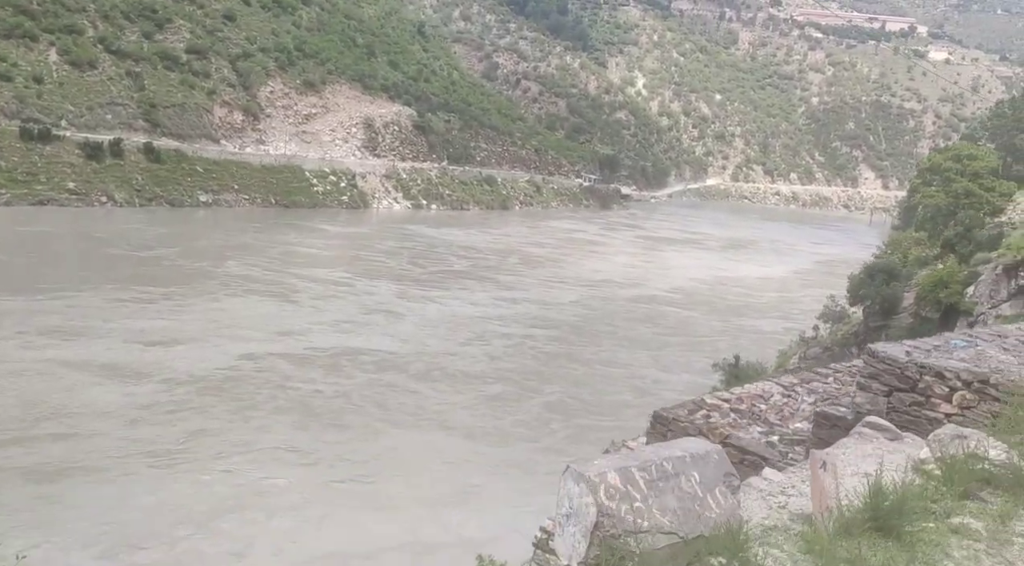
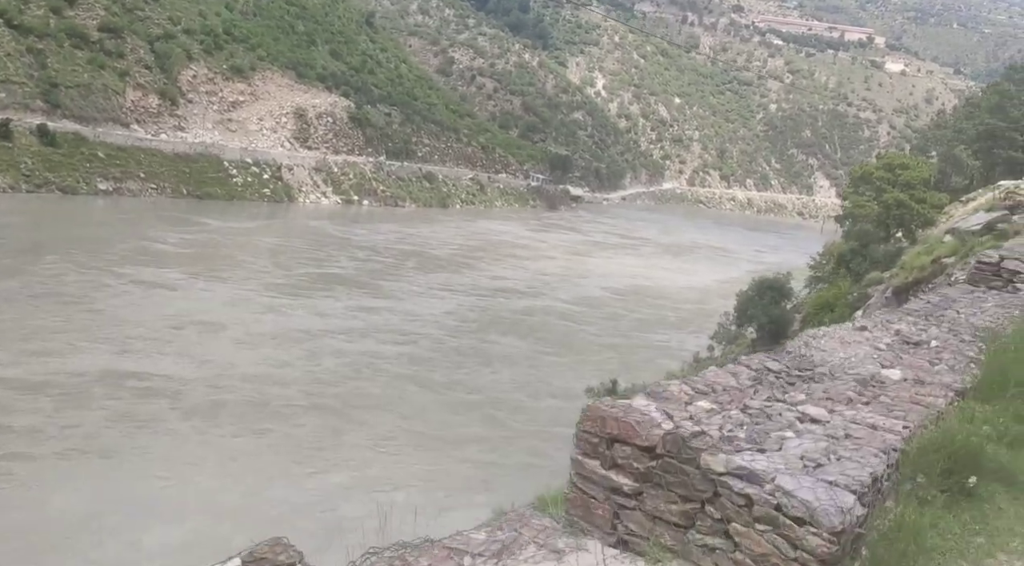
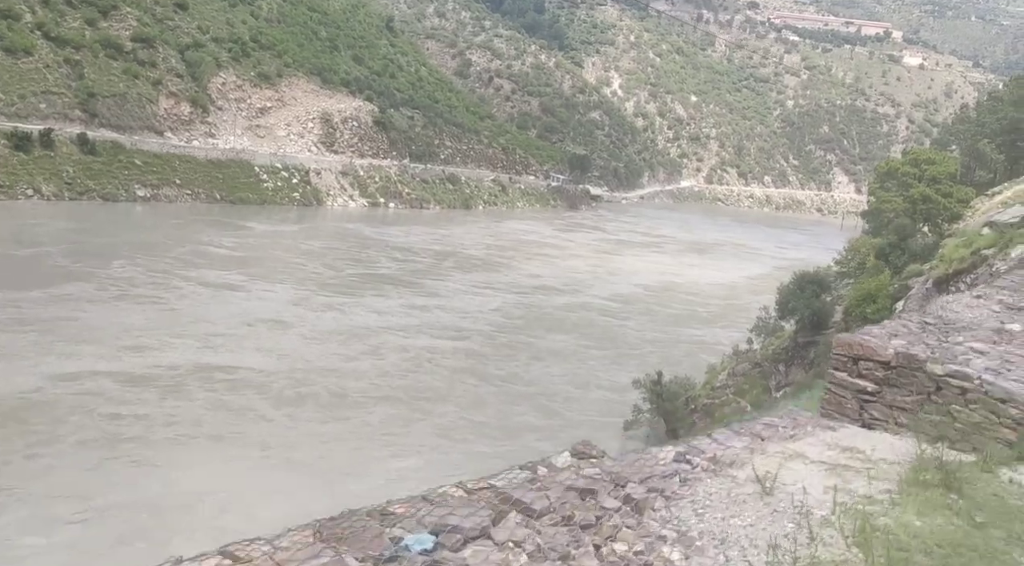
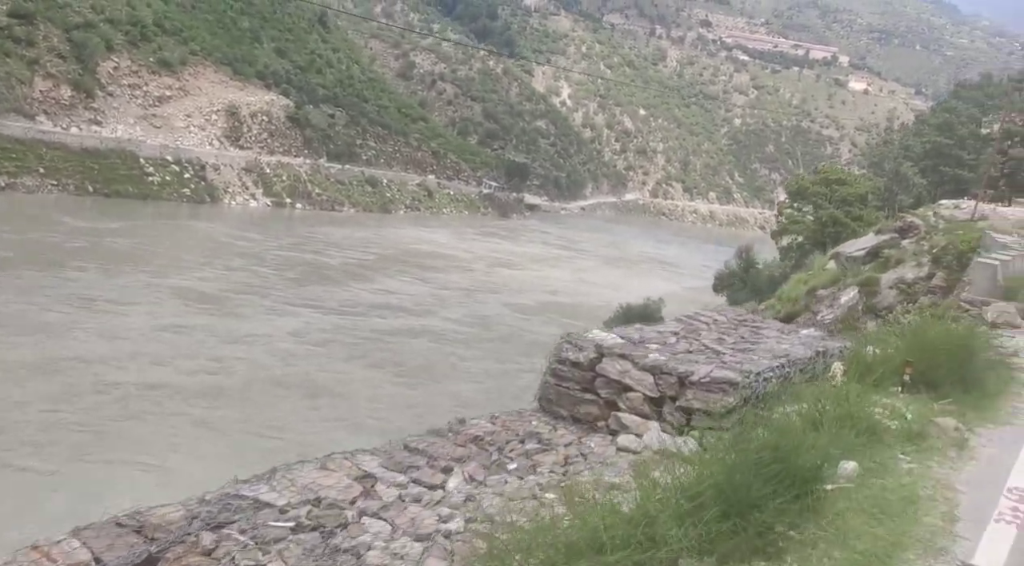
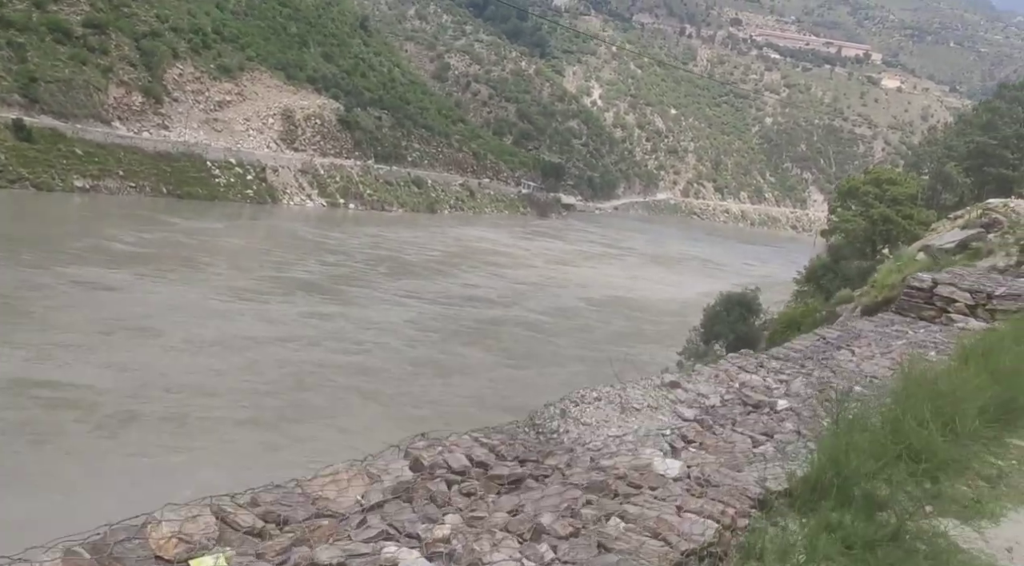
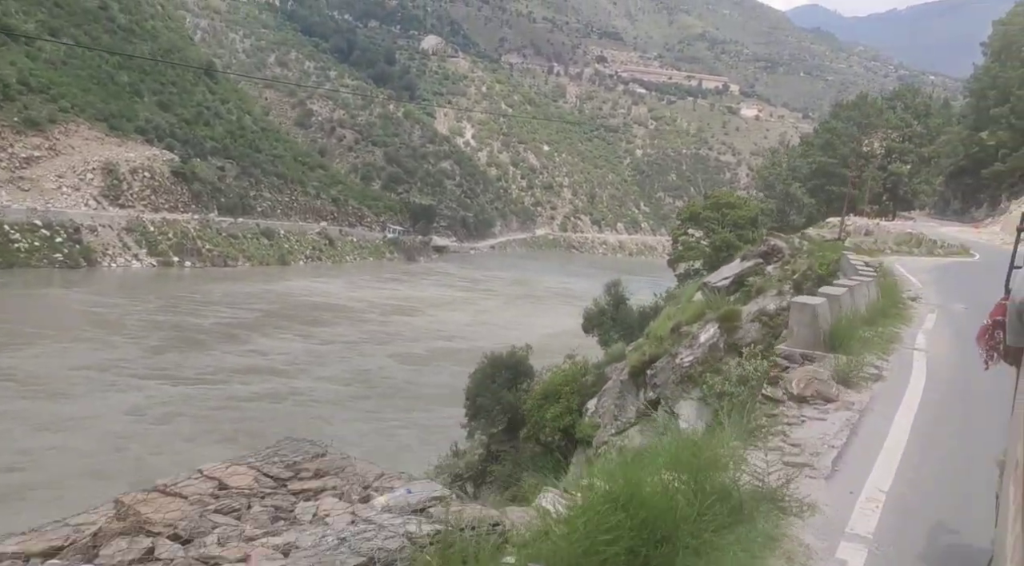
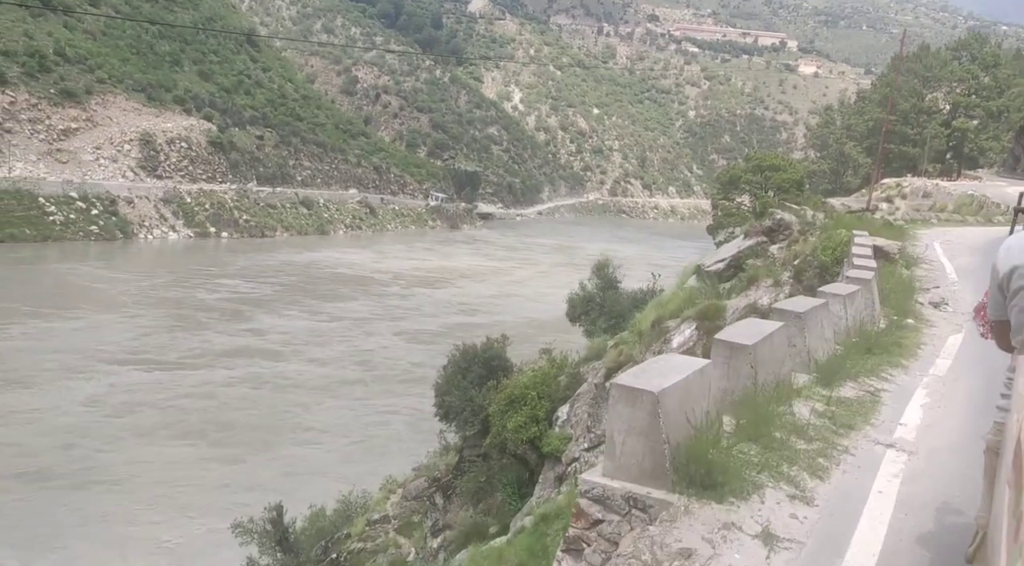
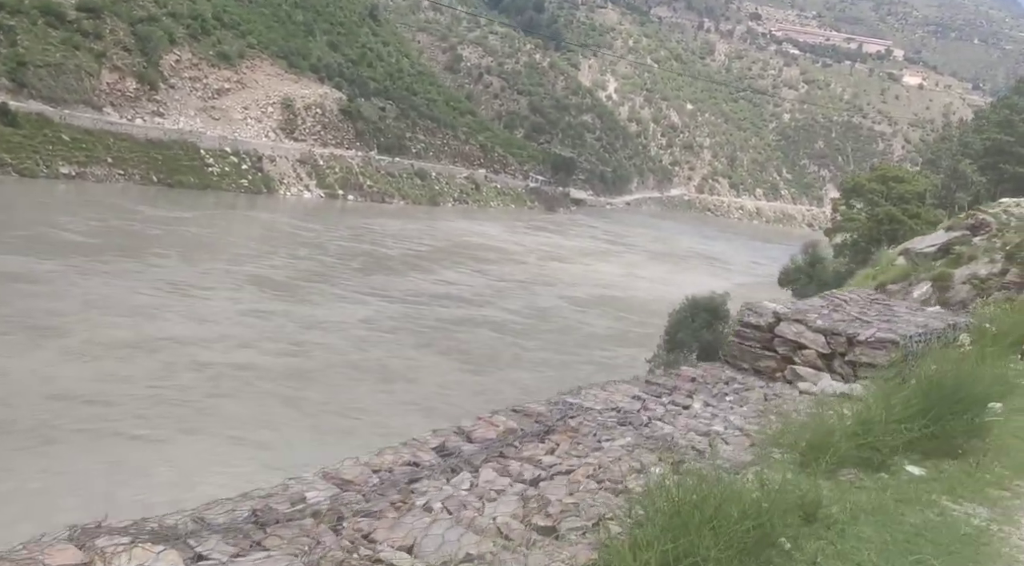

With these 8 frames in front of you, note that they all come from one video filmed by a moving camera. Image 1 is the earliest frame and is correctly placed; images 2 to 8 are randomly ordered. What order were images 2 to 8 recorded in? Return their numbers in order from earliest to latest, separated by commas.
3, 2, 5, 8, 4, 6, 7
